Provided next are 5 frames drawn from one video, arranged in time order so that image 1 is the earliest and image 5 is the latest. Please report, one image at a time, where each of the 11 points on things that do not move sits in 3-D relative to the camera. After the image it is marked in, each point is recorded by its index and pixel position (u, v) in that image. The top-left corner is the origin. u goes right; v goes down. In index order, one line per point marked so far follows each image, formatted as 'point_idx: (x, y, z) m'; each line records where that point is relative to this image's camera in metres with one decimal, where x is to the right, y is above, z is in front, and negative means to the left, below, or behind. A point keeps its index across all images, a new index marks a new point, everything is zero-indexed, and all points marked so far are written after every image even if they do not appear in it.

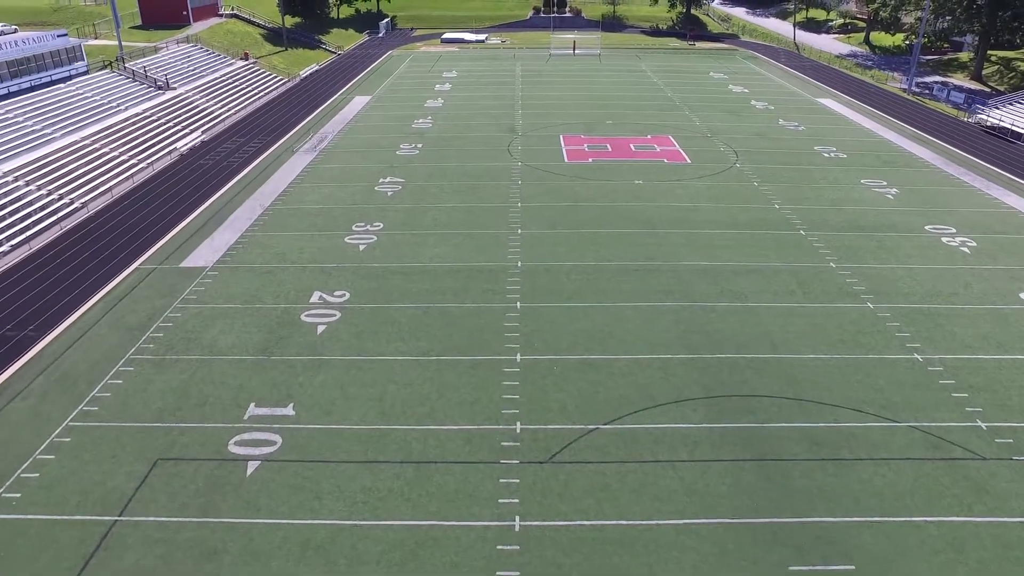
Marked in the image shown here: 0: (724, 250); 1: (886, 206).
0: (+4.1, +0.7, +15.4) m
1: (+8.9, +2.0, +18.5) m
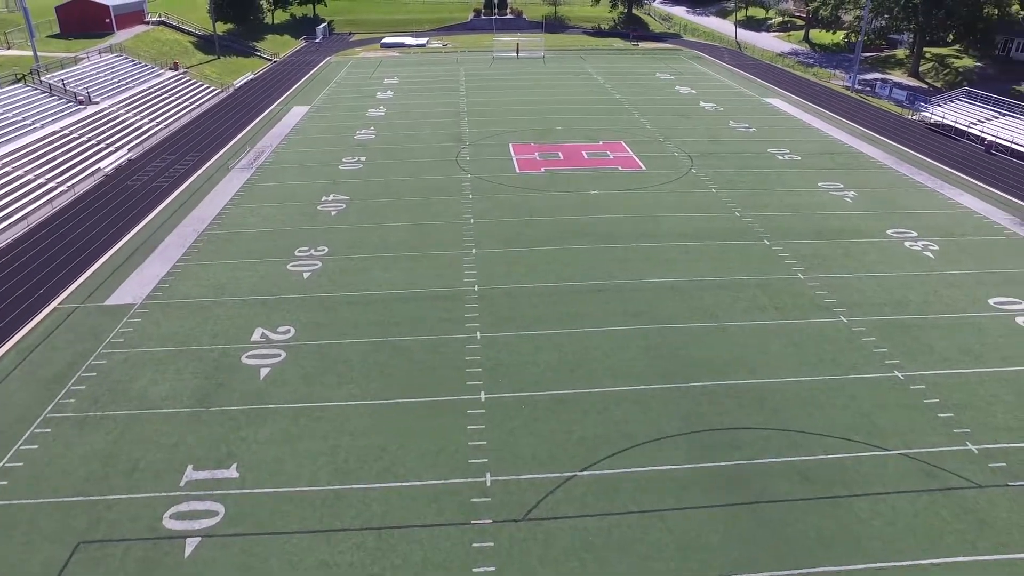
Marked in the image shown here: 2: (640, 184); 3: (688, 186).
0: (+3.3, +0.4, +14.8) m
1: (+7.8, +1.8, +18.2) m
2: (+3.2, +2.6, +19.6) m
3: (+4.4, +2.6, +19.5) m
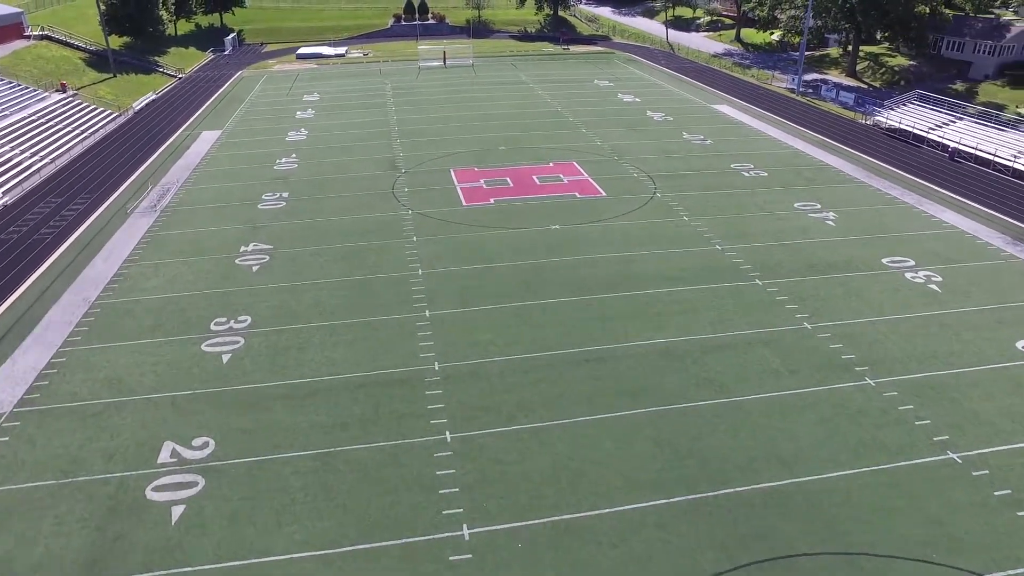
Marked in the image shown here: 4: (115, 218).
0: (+2.7, -0.5, +12.8) m
1: (+6.8, +1.1, +16.6) m
2: (+2.1, +1.7, +17.5) m
3: (+3.2, +1.7, +17.5) m
4: (-9.2, +1.6, +18.1) m
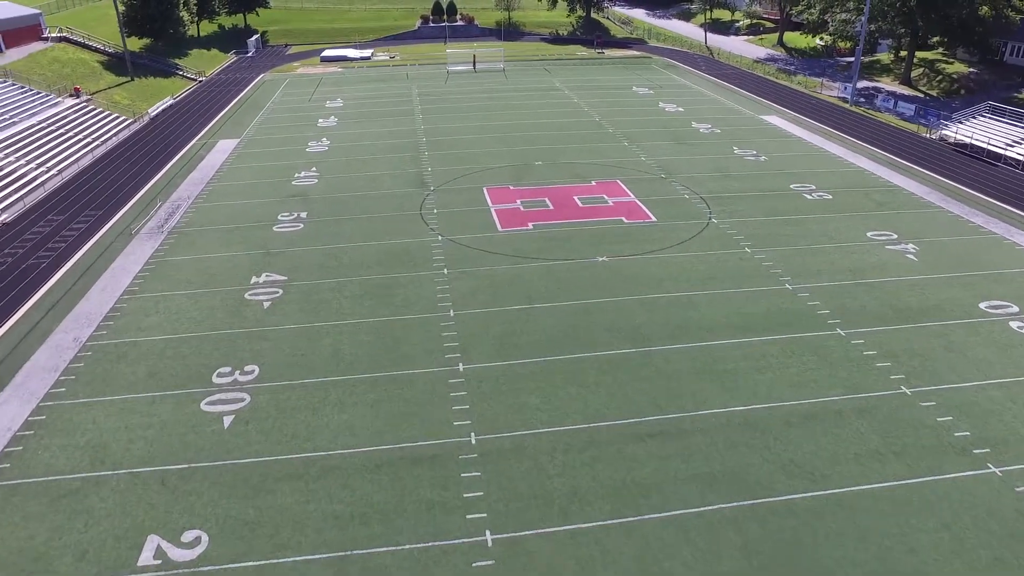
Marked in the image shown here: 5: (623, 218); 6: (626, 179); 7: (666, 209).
0: (+3.4, -1.3, +10.9) m
1: (+7.6, +0.3, +14.7) m
2: (+2.9, +0.9, +15.7) m
3: (+4.0, +0.9, +15.7) m
4: (-8.3, +1.0, +16.6) m
5: (+2.4, +1.5, +17.0) m
6: (+2.9, +2.7, +19.7) m
7: (+3.4, +1.7, +17.5) m
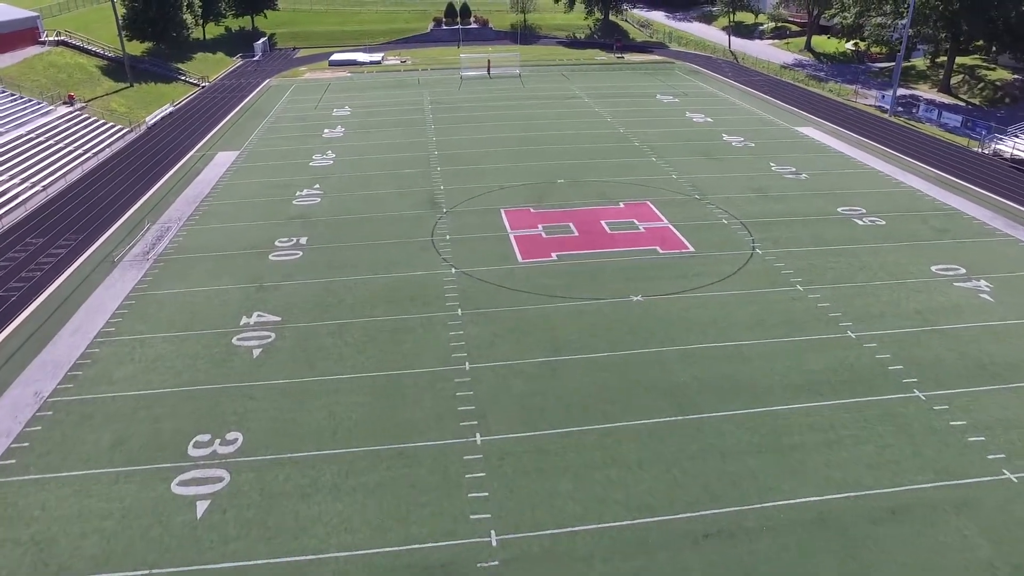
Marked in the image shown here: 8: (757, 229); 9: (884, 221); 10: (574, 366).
0: (+3.7, -2.0, +9.2) m
1: (+7.9, -0.5, +12.9) m
2: (+3.3, +0.2, +14.0) m
3: (+4.4, +0.2, +13.9) m
4: (-7.9, +0.4, +15.0) m
5: (+2.8, +0.8, +15.3) m
6: (+3.3, +2.0, +18.0) m
7: (+3.9, +1.0, +15.8) m
8: (+5.1, +1.2, +16.4) m
9: (+8.1, +1.5, +17.1) m
10: (+0.9, -1.1, +11.0) m
